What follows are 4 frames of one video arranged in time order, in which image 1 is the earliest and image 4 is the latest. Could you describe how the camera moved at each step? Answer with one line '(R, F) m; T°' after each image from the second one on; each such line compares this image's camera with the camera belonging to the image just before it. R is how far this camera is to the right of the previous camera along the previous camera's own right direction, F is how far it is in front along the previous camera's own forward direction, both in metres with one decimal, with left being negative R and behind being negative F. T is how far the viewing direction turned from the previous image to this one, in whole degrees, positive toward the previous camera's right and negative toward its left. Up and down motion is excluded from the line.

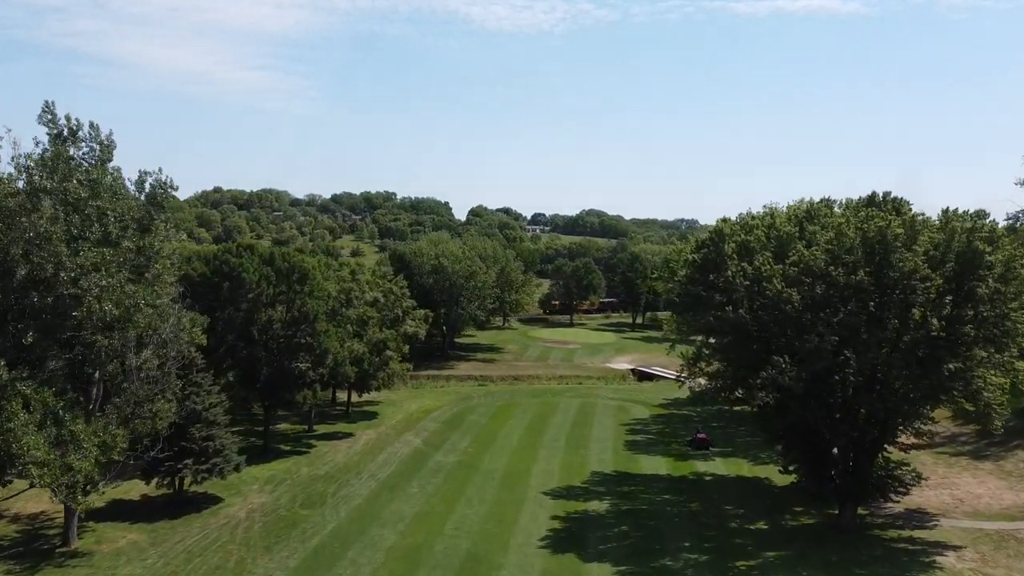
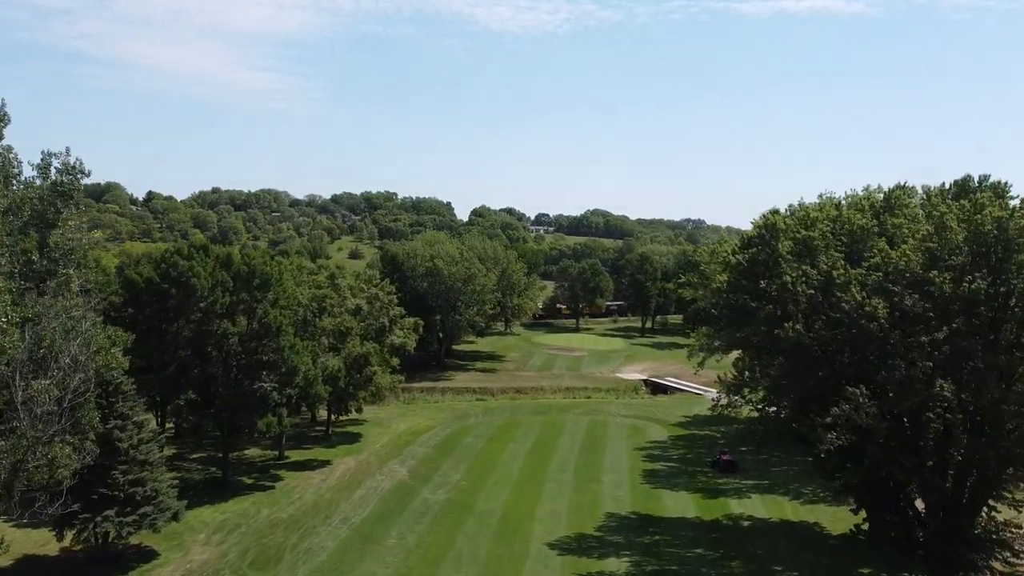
(+0.2, +5.1) m; 0°
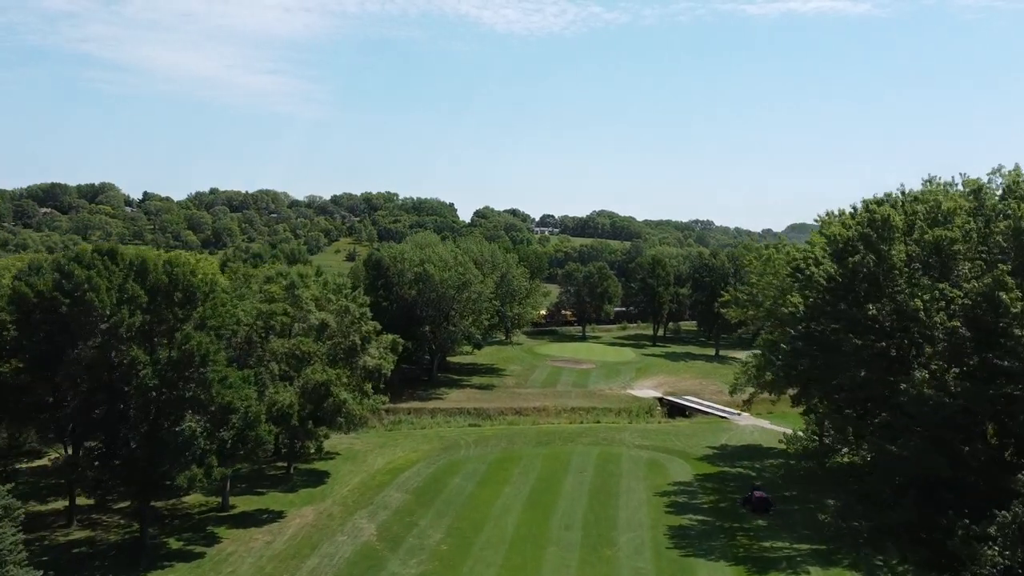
(+0.4, +6.3) m; 0°
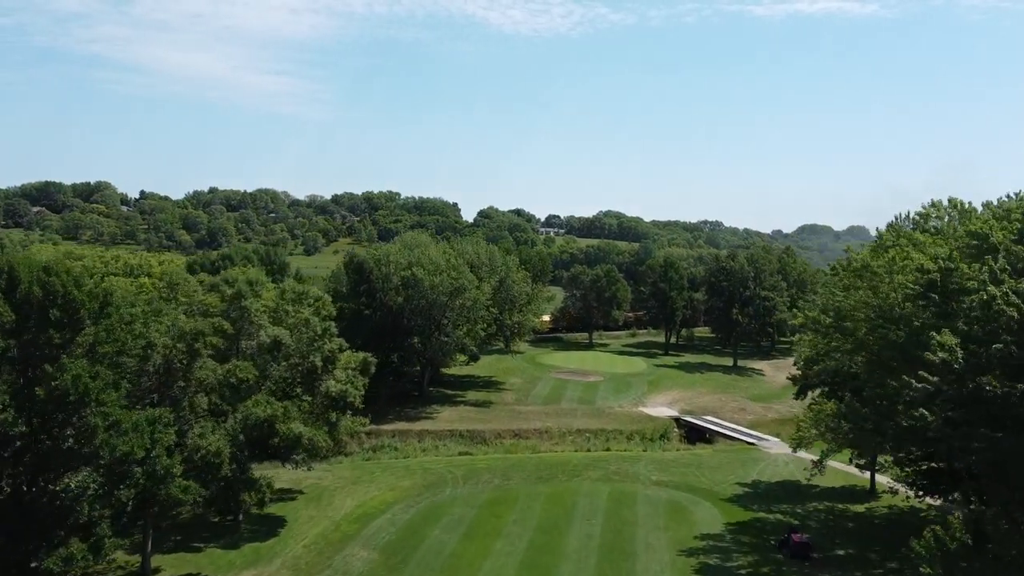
(+0.5, +5.7) m; 0°
